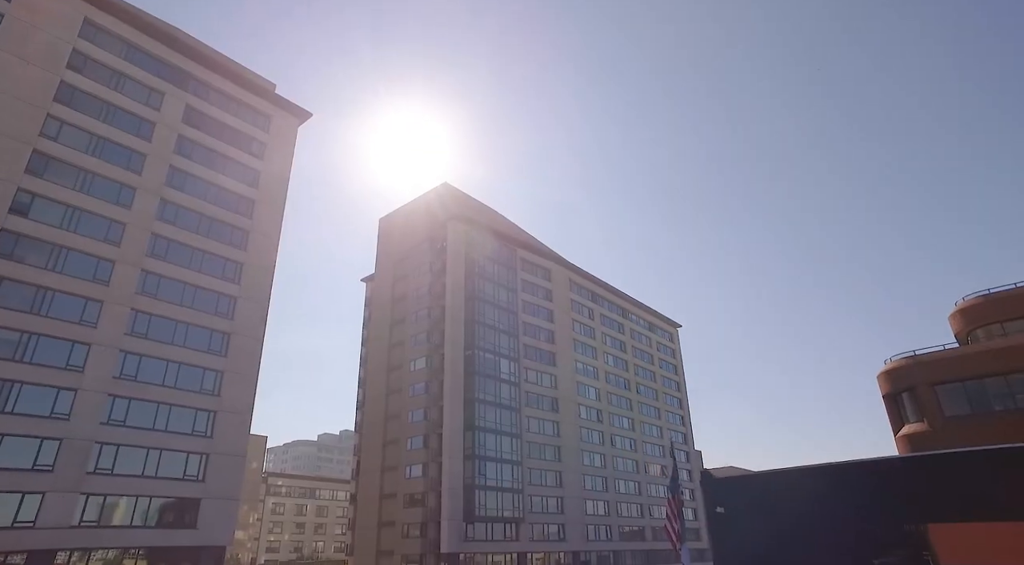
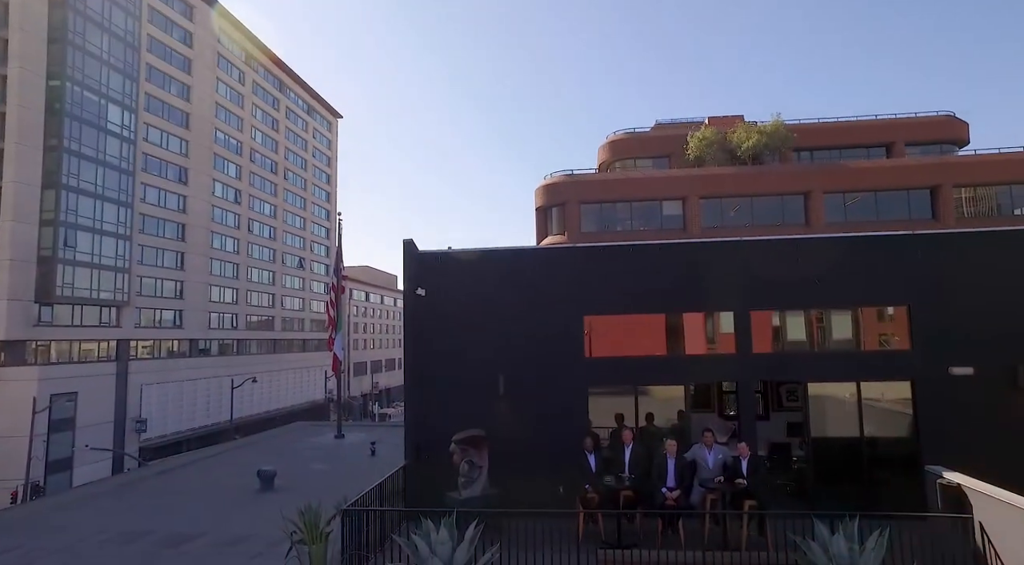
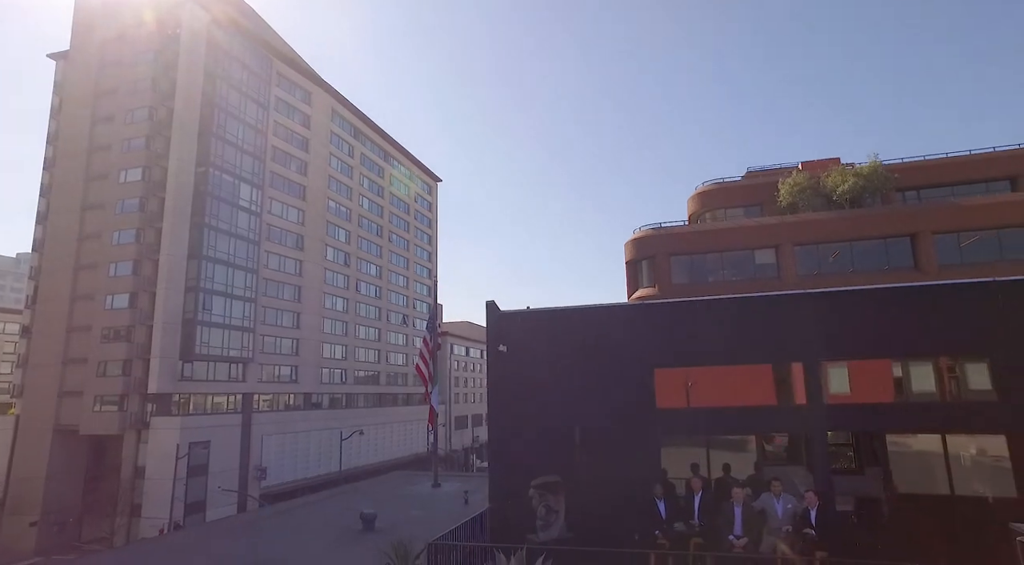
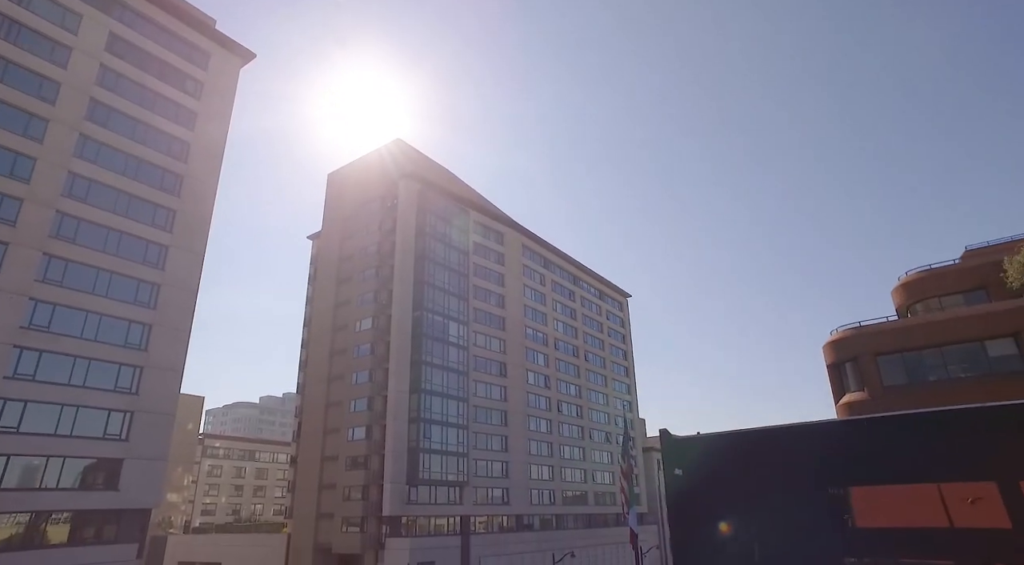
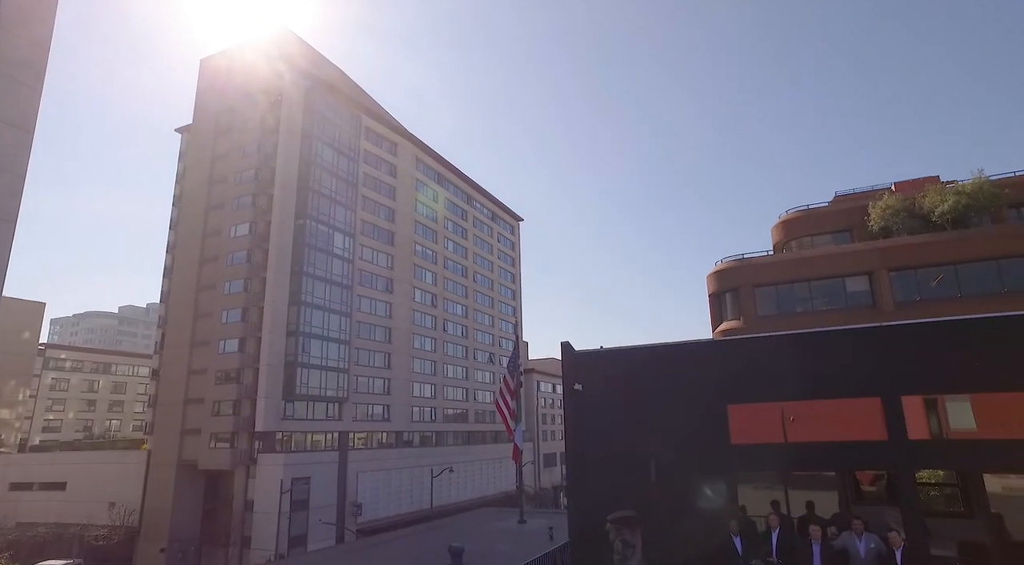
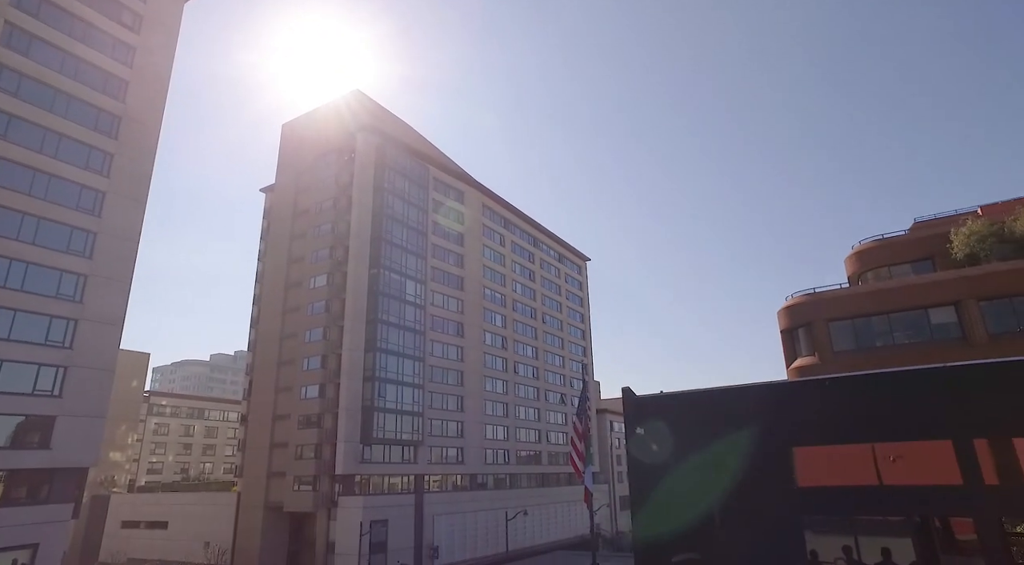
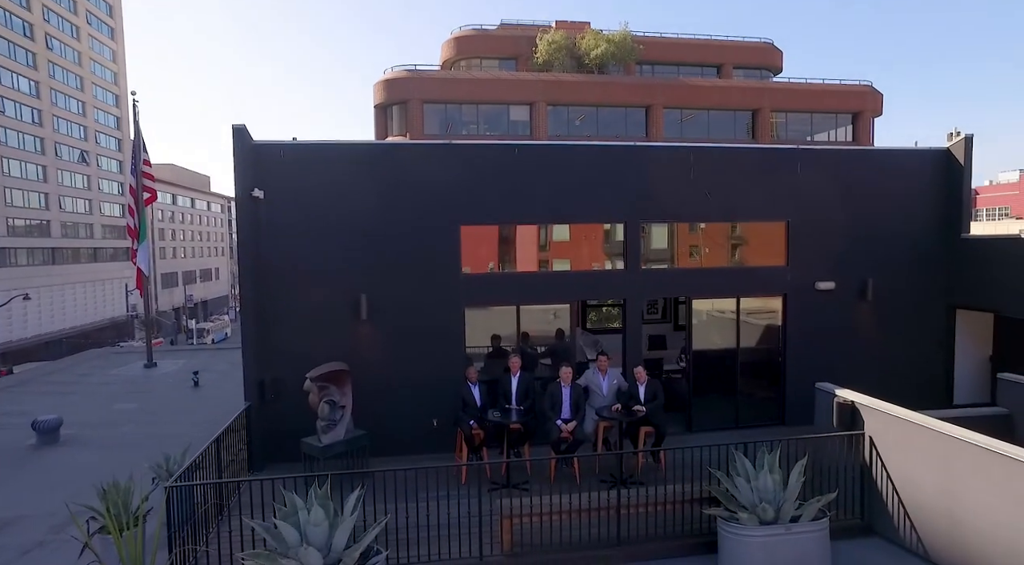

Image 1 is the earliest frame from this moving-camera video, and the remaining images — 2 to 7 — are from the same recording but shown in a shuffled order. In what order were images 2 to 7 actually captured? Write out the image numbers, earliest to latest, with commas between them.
4, 6, 5, 3, 2, 7
